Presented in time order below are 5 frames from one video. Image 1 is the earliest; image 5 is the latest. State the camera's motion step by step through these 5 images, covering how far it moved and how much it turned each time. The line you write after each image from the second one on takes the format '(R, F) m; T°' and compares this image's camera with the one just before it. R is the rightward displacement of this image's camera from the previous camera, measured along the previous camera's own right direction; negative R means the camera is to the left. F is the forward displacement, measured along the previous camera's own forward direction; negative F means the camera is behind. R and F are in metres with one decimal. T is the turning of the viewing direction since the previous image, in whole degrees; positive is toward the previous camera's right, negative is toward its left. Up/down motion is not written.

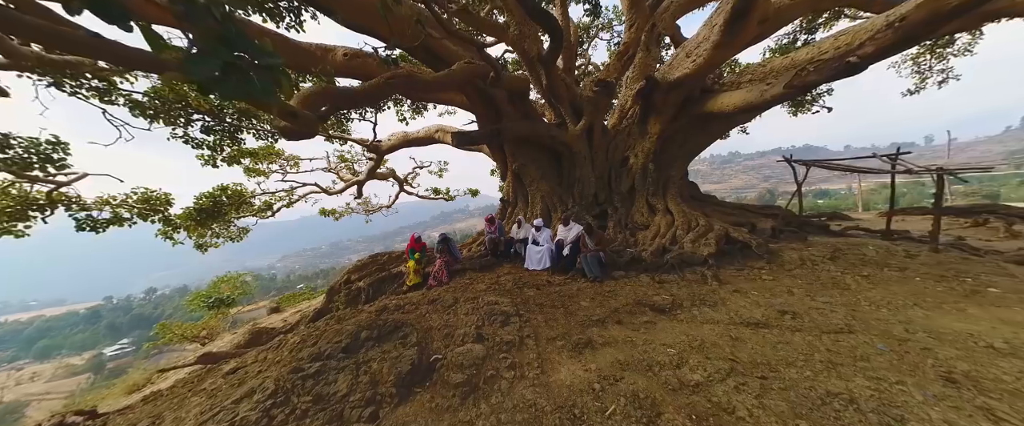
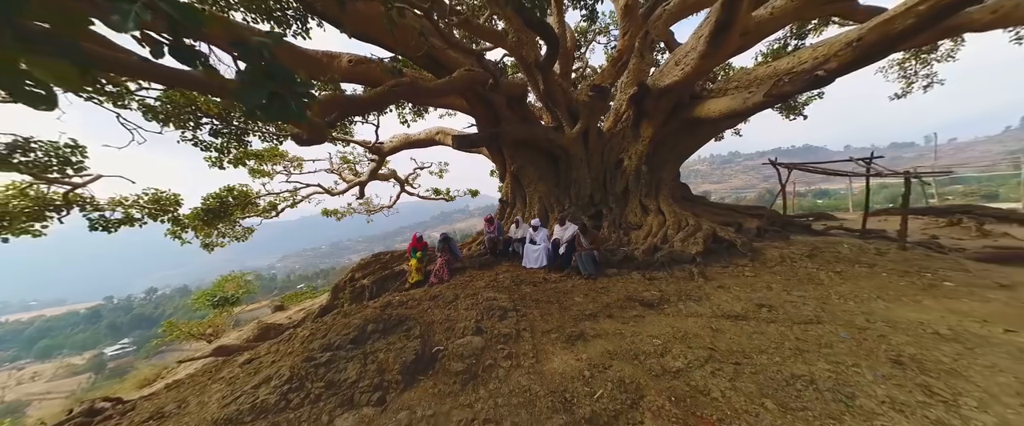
(0.0, -0.2) m; 0°
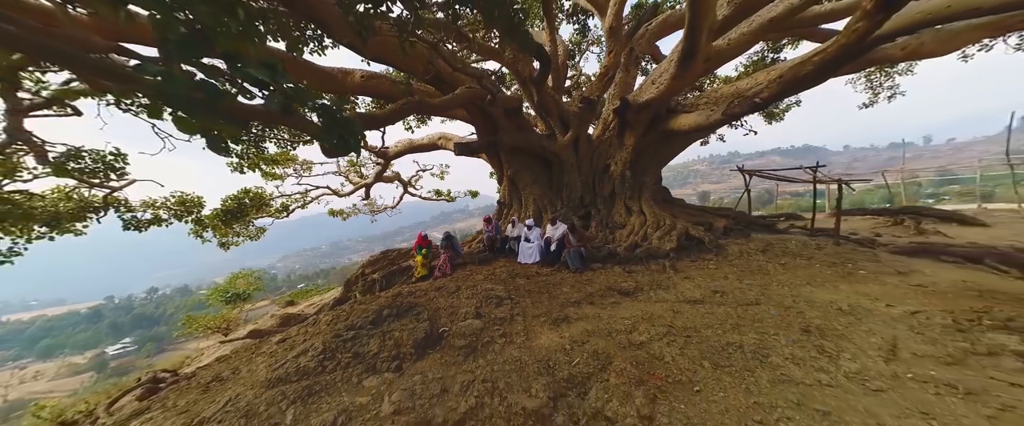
(+0.1, -0.5) m; 0°
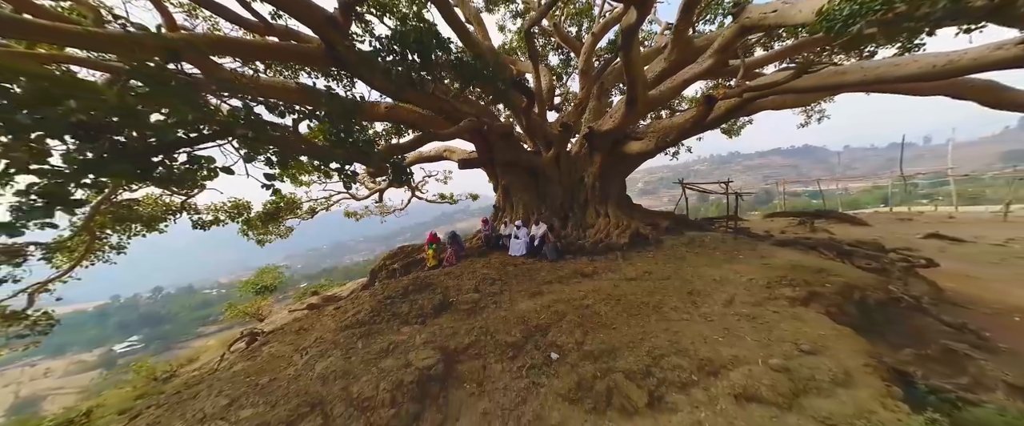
(+0.2, -1.2) m; 0°
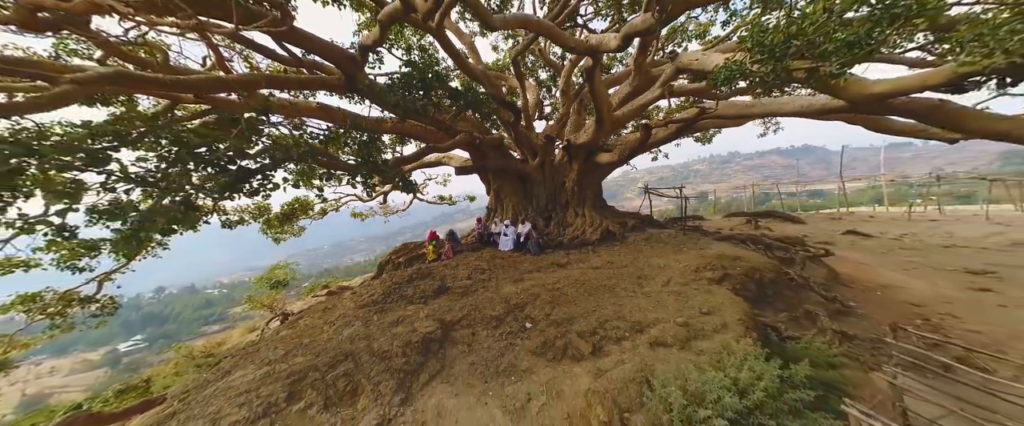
(+0.2, -0.9) m; 0°
